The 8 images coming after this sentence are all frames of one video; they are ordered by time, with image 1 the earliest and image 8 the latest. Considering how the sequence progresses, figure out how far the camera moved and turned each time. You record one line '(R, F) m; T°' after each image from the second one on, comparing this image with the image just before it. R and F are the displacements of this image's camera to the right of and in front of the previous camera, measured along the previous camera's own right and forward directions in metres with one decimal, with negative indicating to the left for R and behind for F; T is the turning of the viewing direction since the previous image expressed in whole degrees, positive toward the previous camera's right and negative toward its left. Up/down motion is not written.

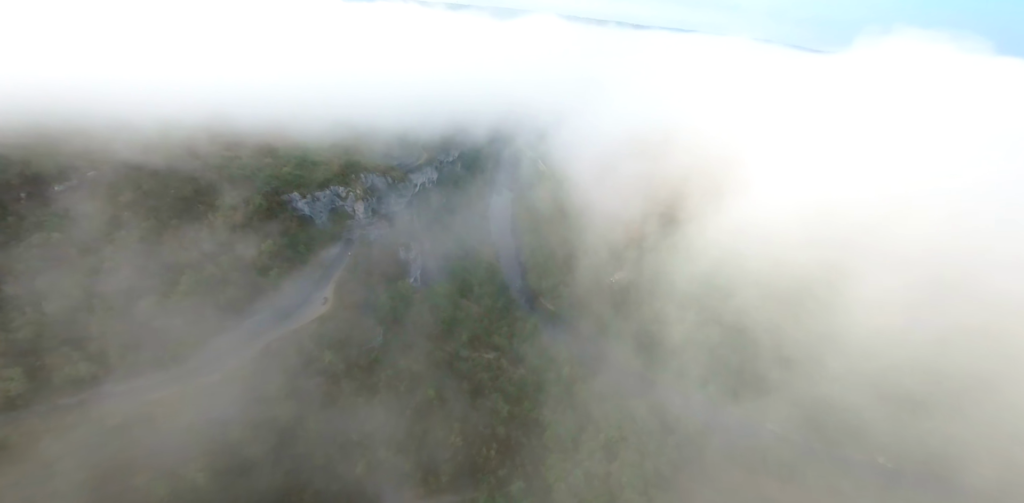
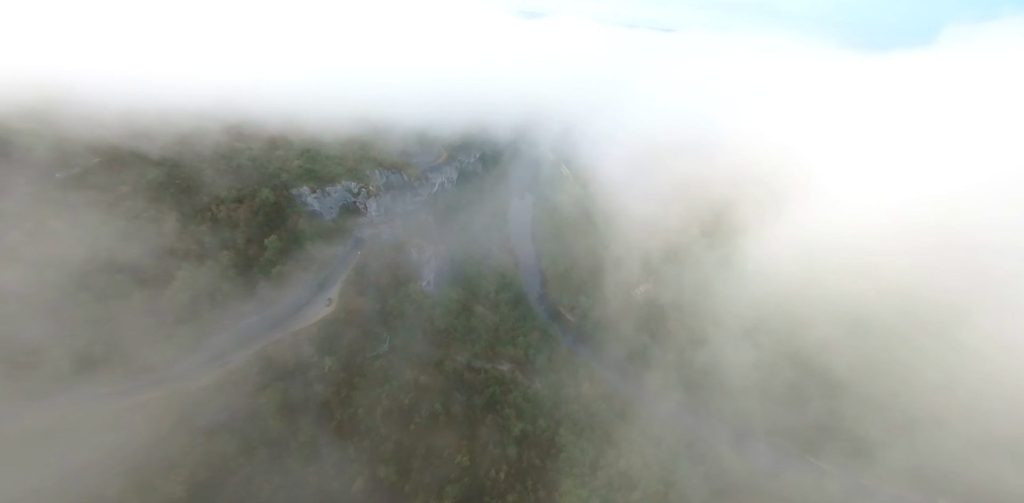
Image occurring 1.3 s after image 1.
(0.0, +4.2) m; -2°
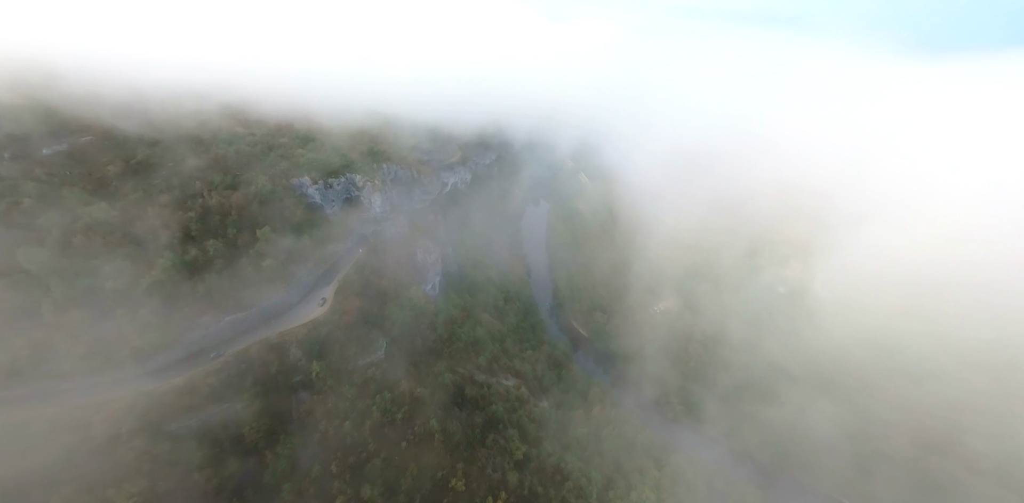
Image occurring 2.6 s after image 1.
(+0.2, +4.3) m; -2°
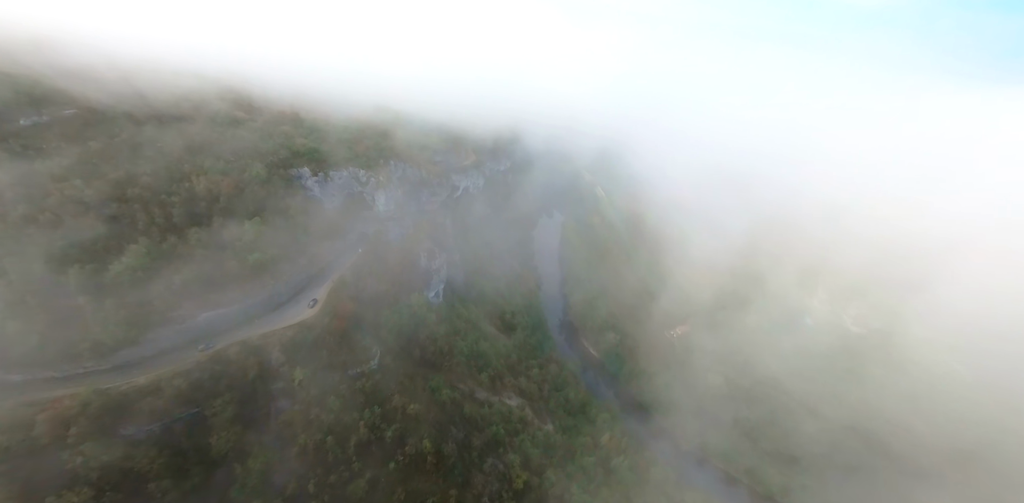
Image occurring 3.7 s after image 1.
(-0.2, +4.1) m; -1°
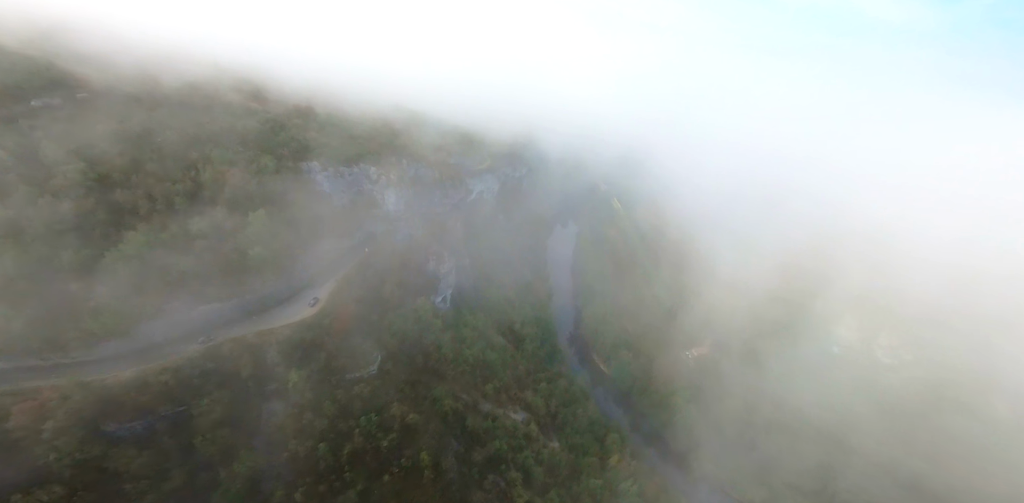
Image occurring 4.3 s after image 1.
(0.0, +2.1) m; -2°
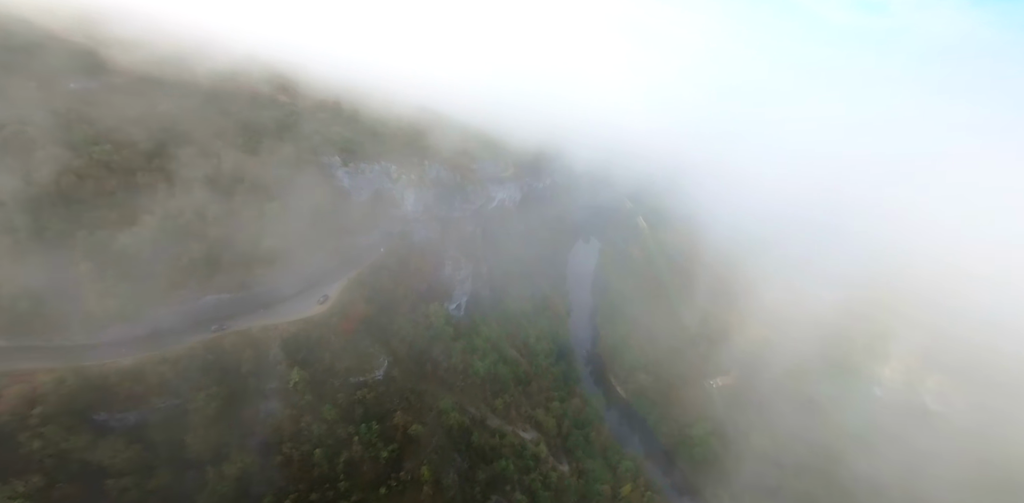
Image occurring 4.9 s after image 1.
(+0.1, +1.9) m; -2°
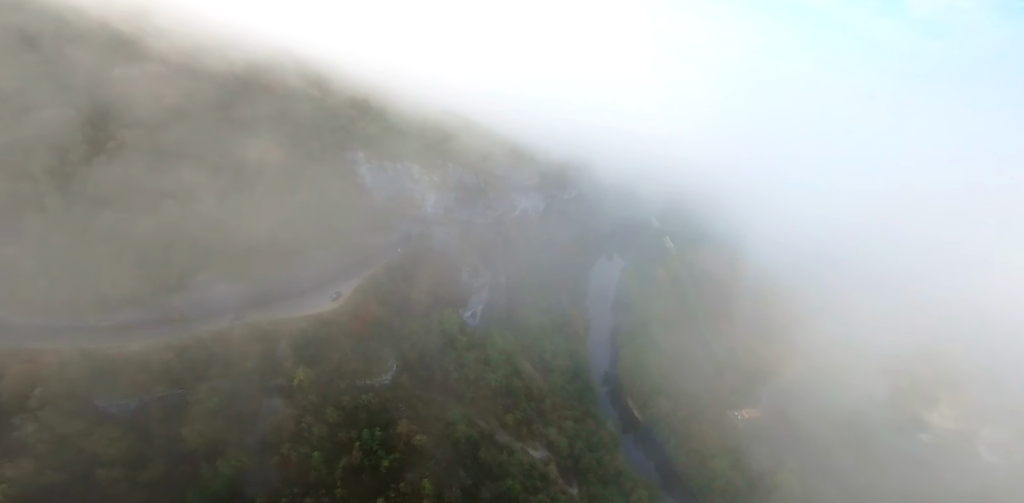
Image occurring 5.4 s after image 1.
(+0.2, +1.5) m; -3°
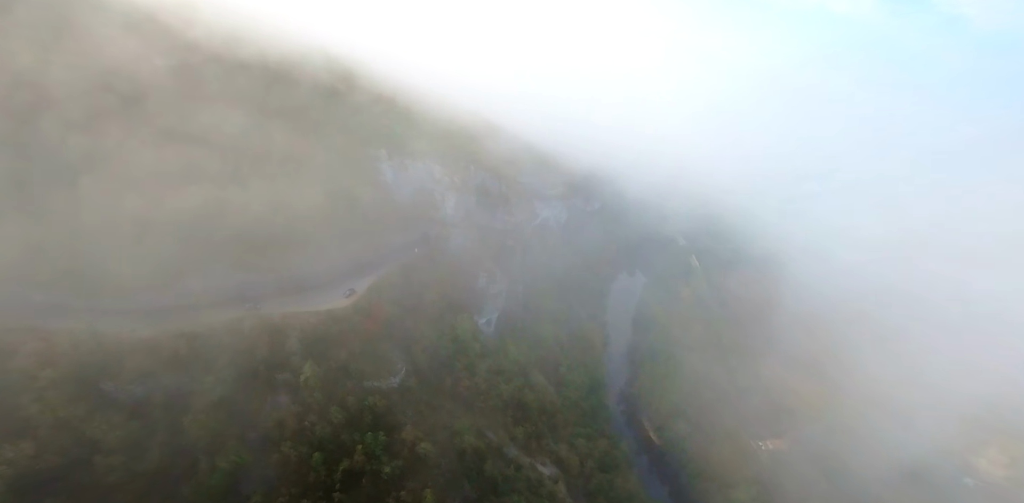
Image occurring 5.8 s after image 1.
(+0.2, +1.1) m; -3°
